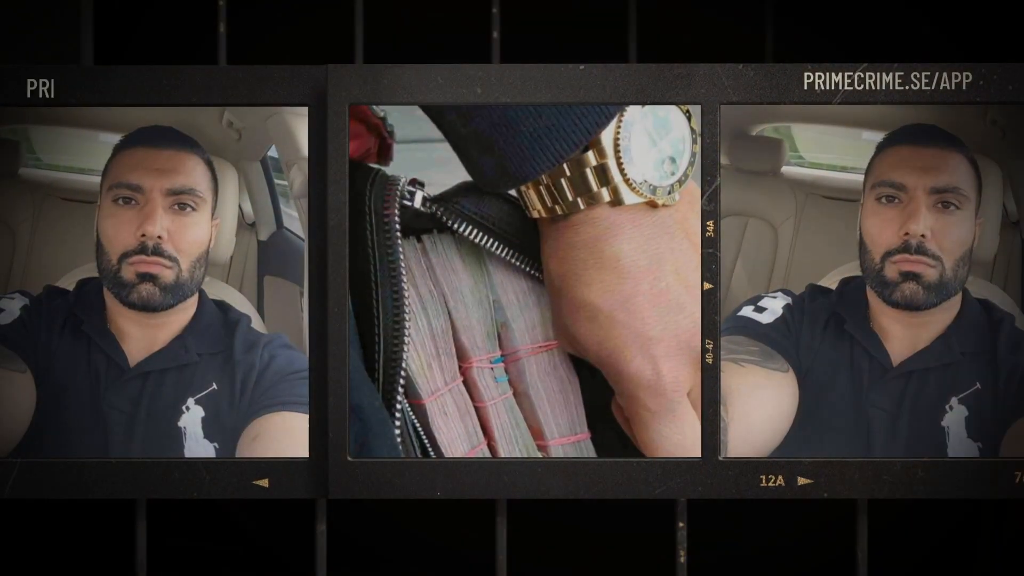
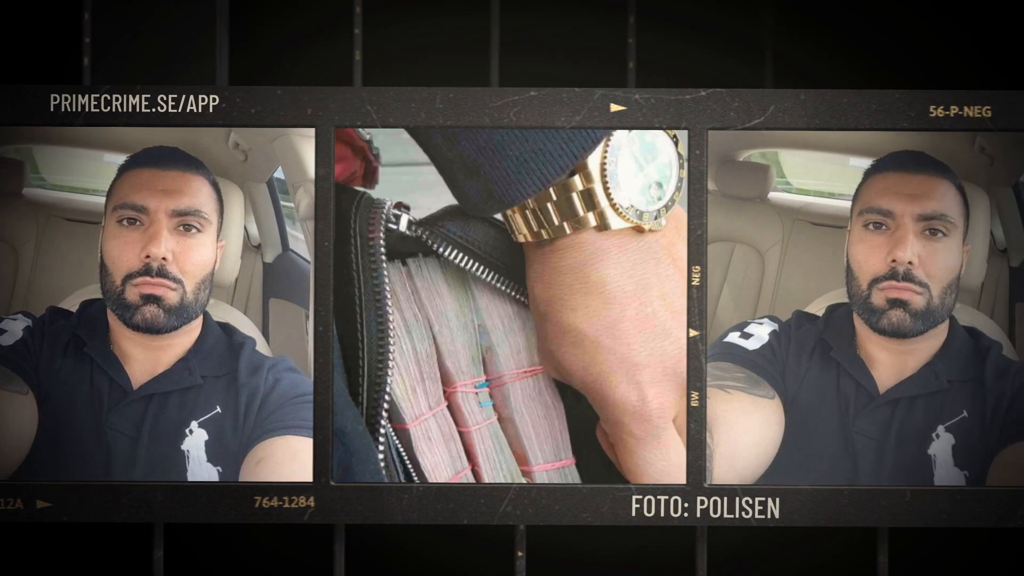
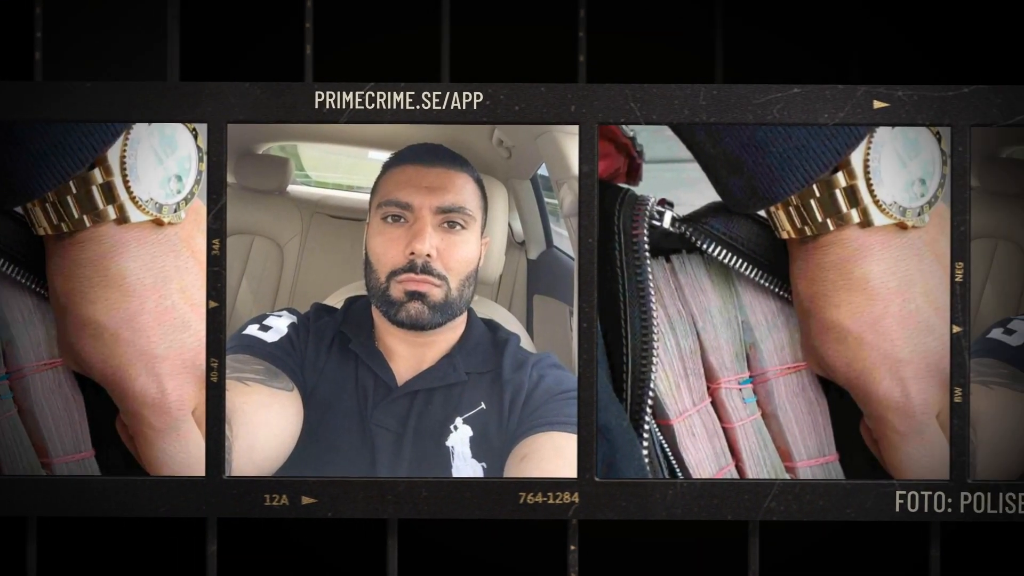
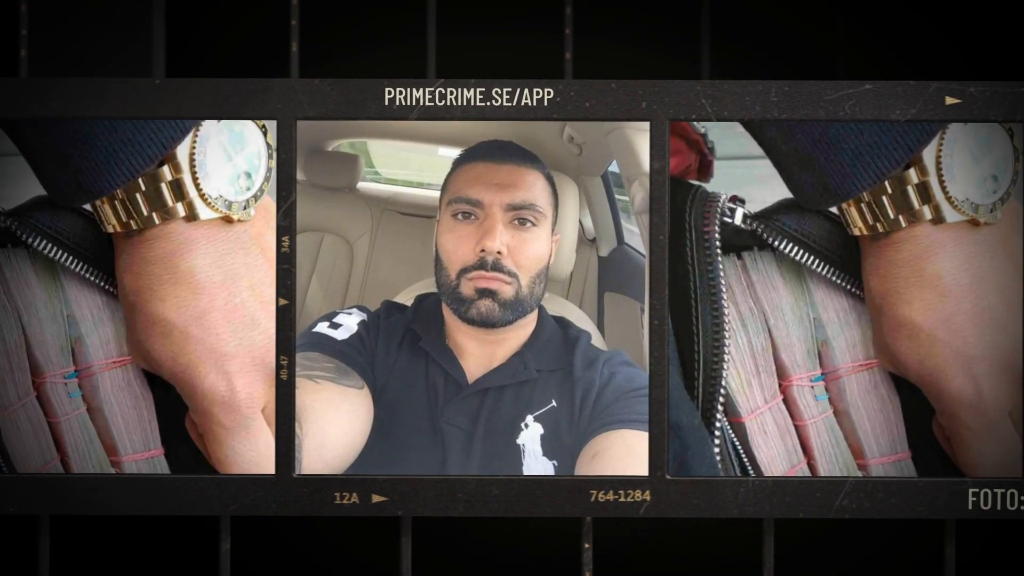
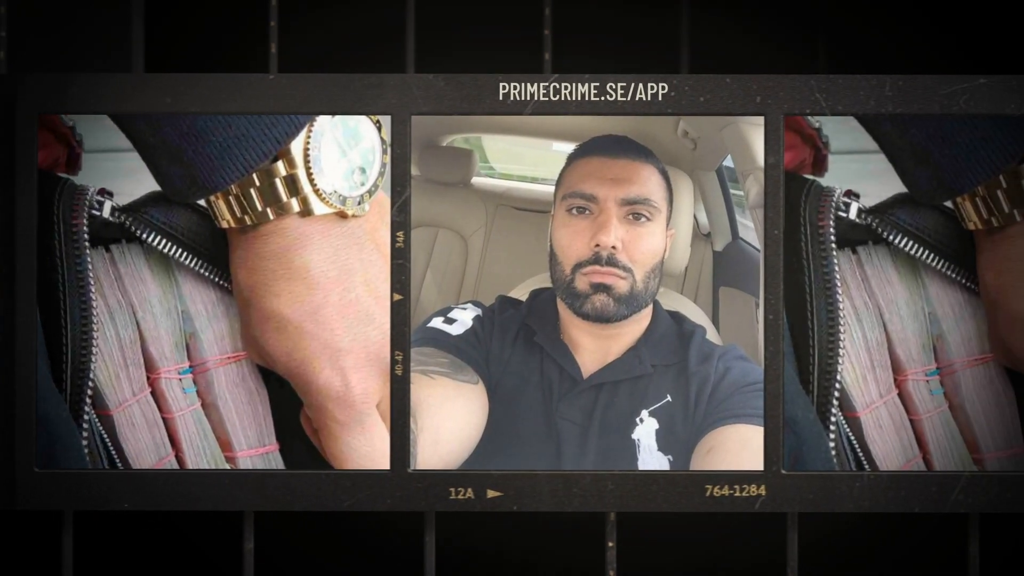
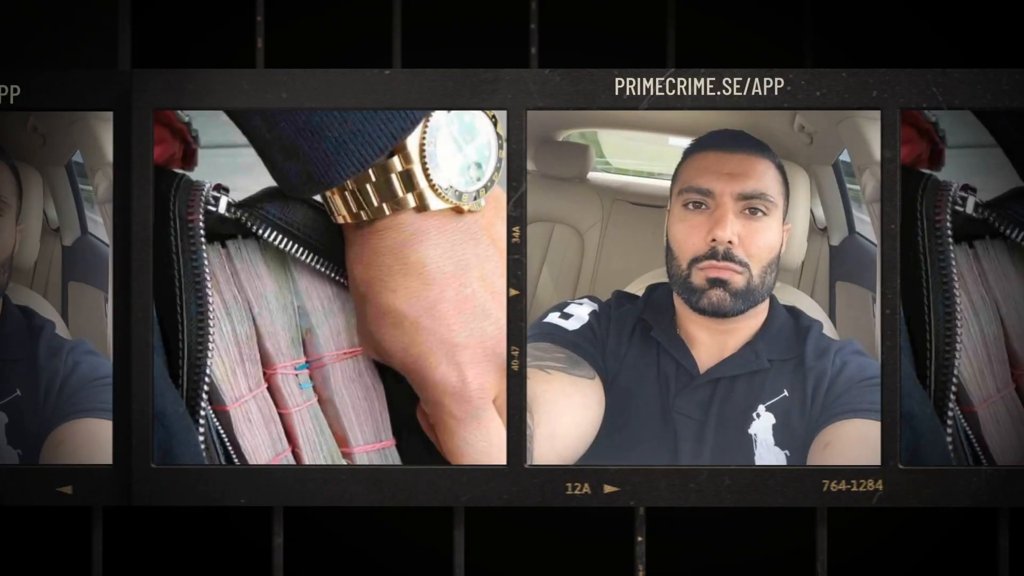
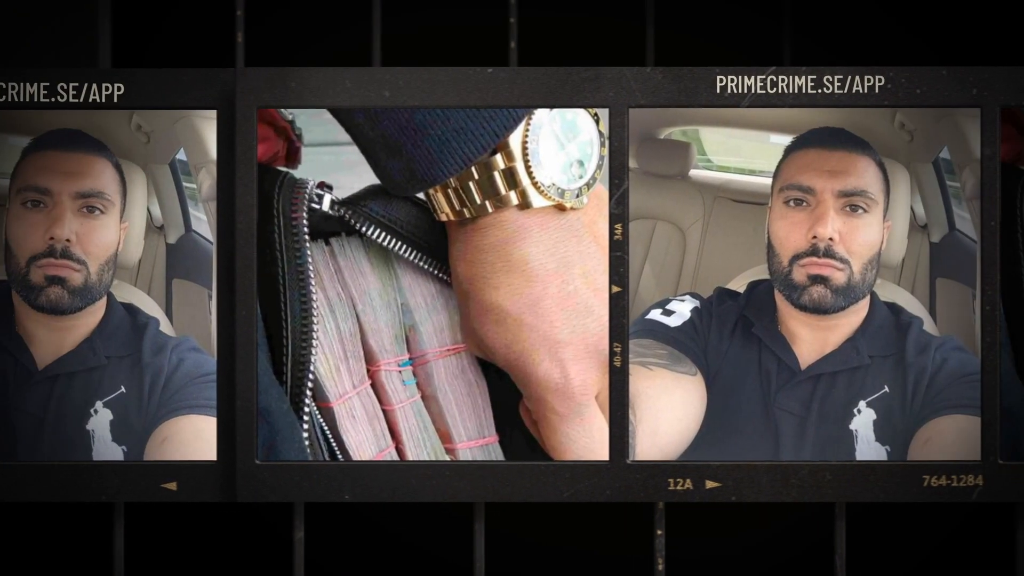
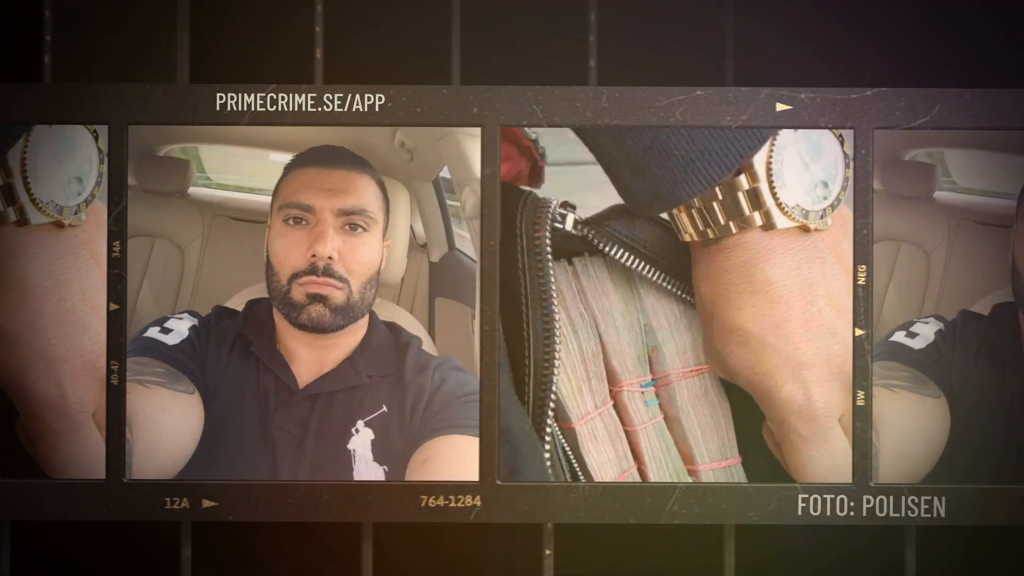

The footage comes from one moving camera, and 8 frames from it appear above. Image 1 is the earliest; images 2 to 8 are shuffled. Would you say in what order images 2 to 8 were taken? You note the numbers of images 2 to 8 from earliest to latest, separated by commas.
7, 6, 5, 4, 3, 8, 2
